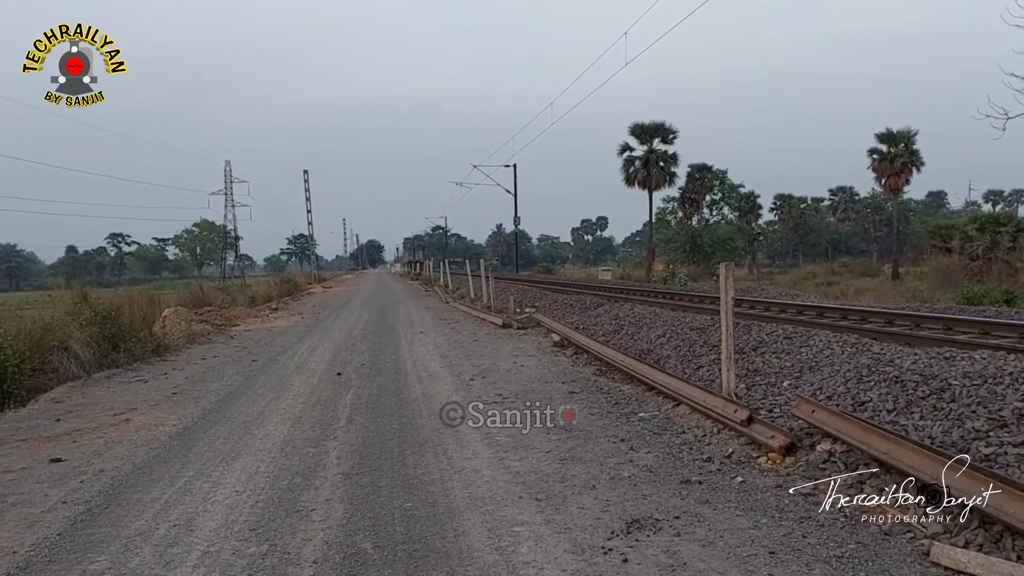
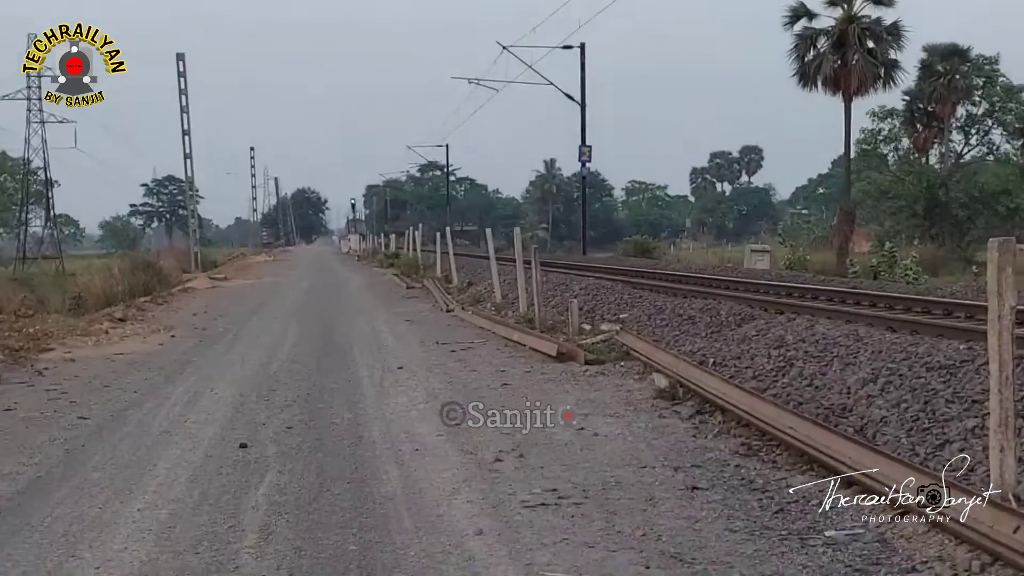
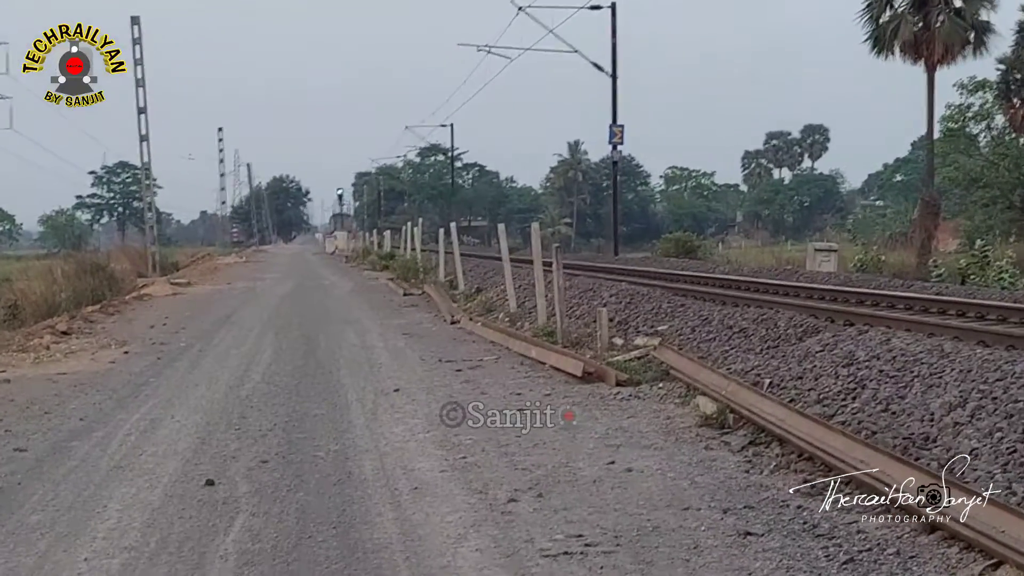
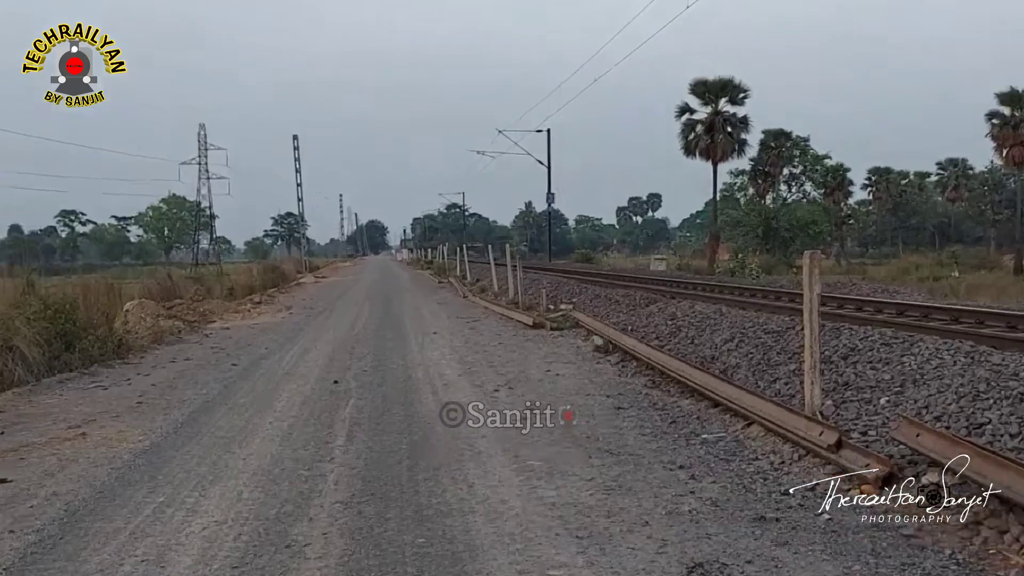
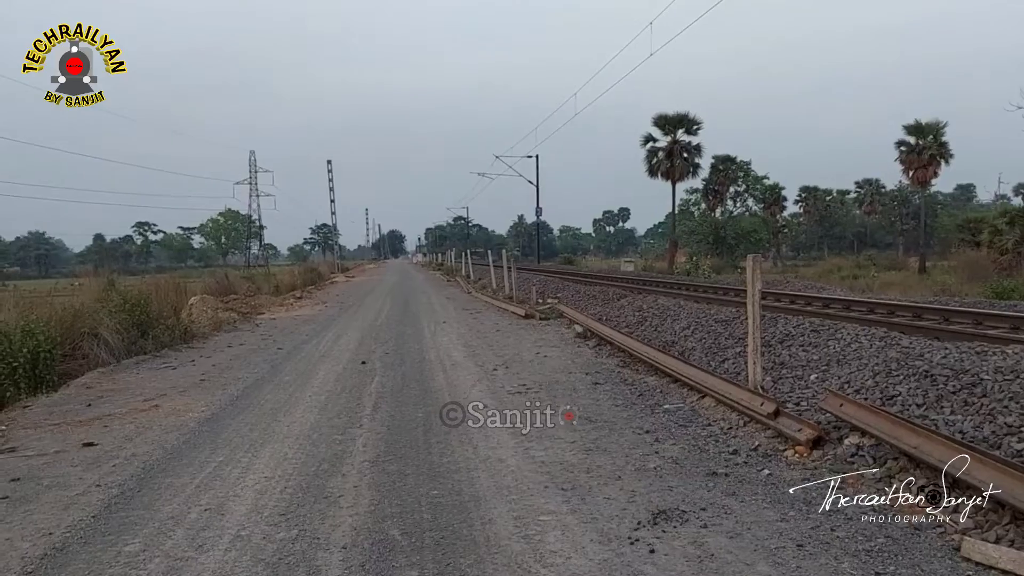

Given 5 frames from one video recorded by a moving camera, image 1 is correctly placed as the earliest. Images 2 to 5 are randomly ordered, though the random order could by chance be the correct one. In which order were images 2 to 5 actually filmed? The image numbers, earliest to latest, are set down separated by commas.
5, 4, 2, 3
